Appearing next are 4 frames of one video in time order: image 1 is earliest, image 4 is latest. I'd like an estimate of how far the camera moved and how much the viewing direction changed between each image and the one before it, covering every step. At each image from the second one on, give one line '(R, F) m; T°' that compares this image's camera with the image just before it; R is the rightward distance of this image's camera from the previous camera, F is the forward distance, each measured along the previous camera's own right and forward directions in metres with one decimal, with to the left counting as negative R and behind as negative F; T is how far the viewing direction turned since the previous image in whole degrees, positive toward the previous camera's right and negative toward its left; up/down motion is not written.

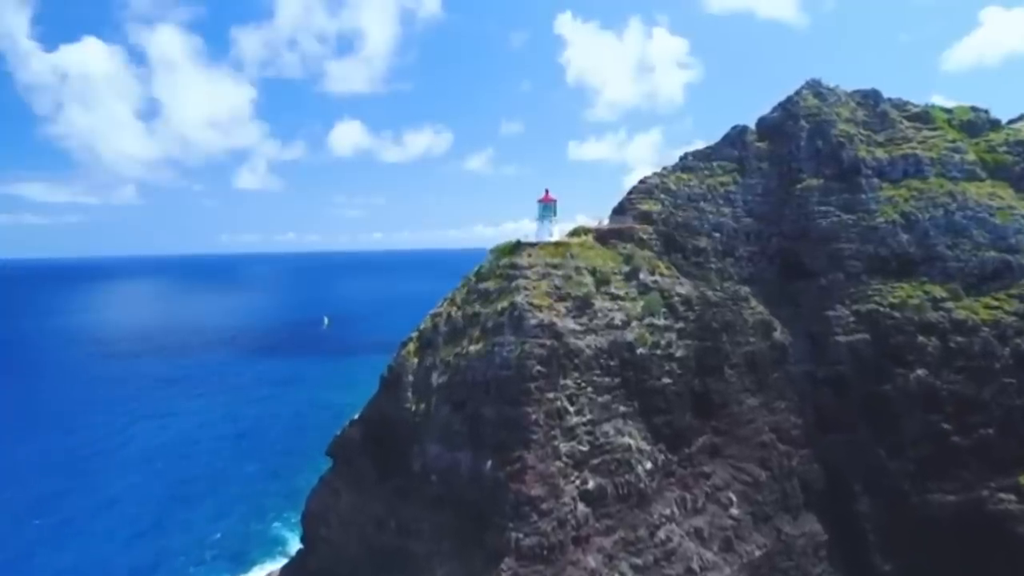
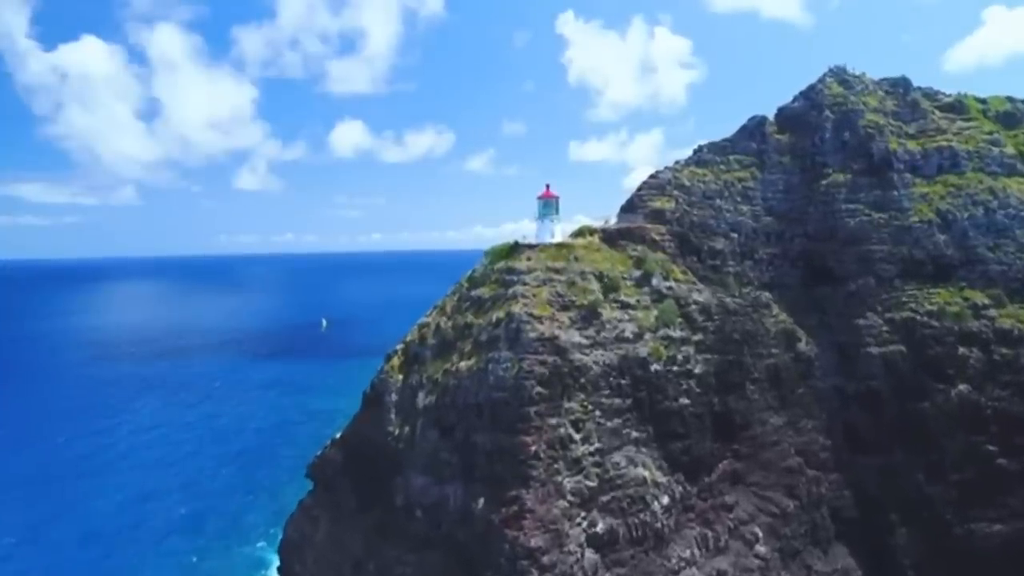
(+0.1, +3.6) m; 0°
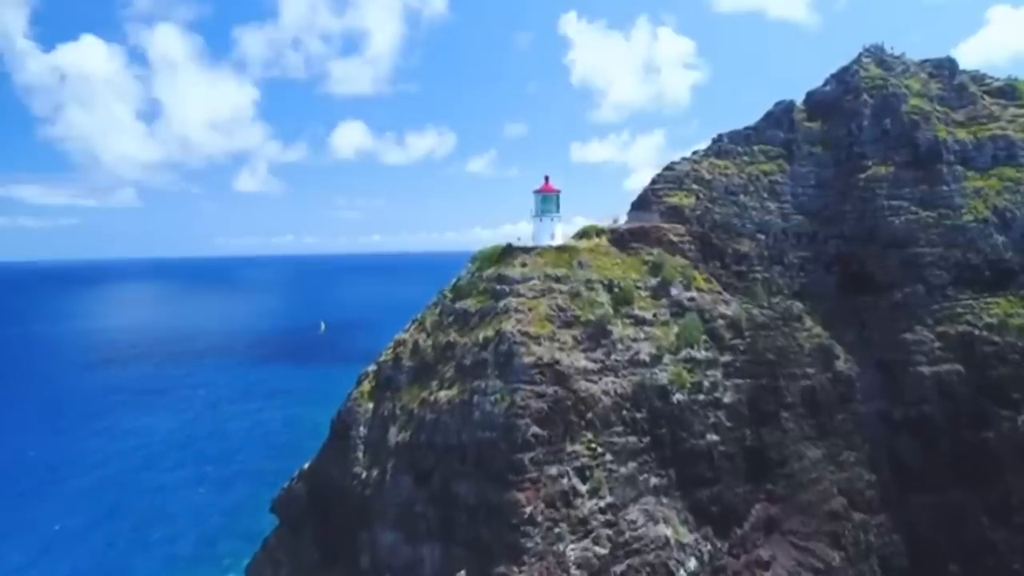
(+0.2, +4.7) m; 0°
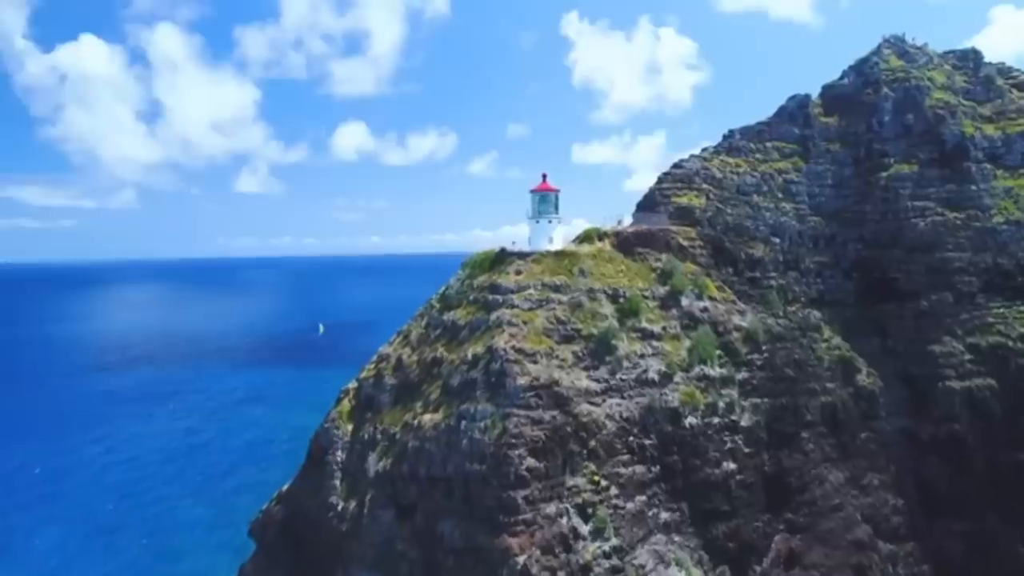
(+0.1, +2.2) m; 0°
